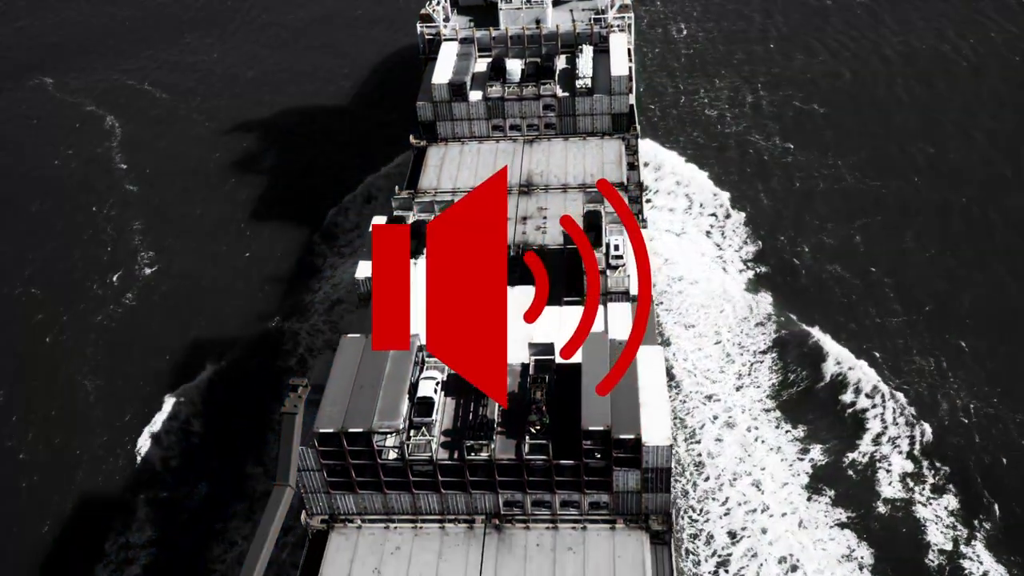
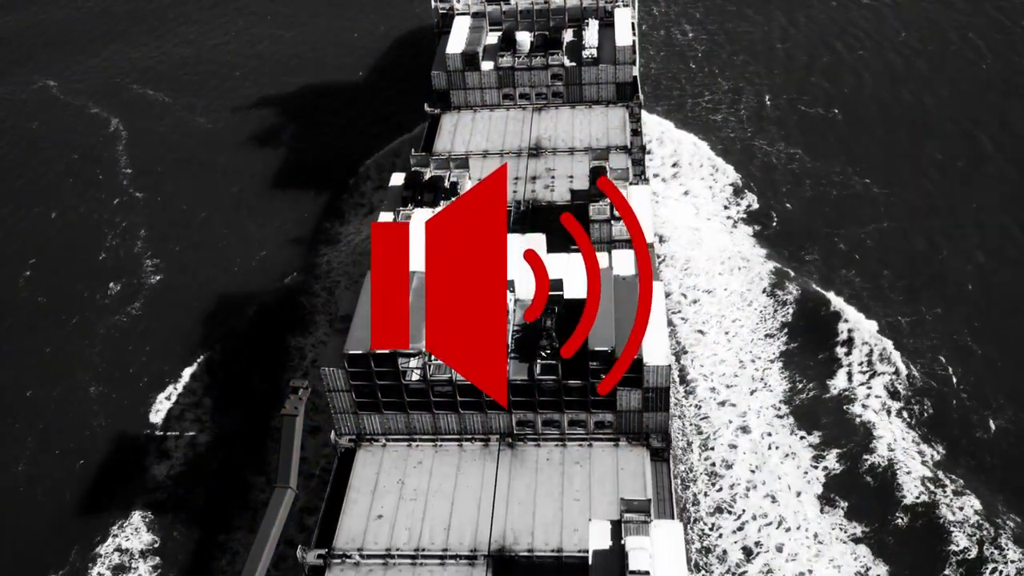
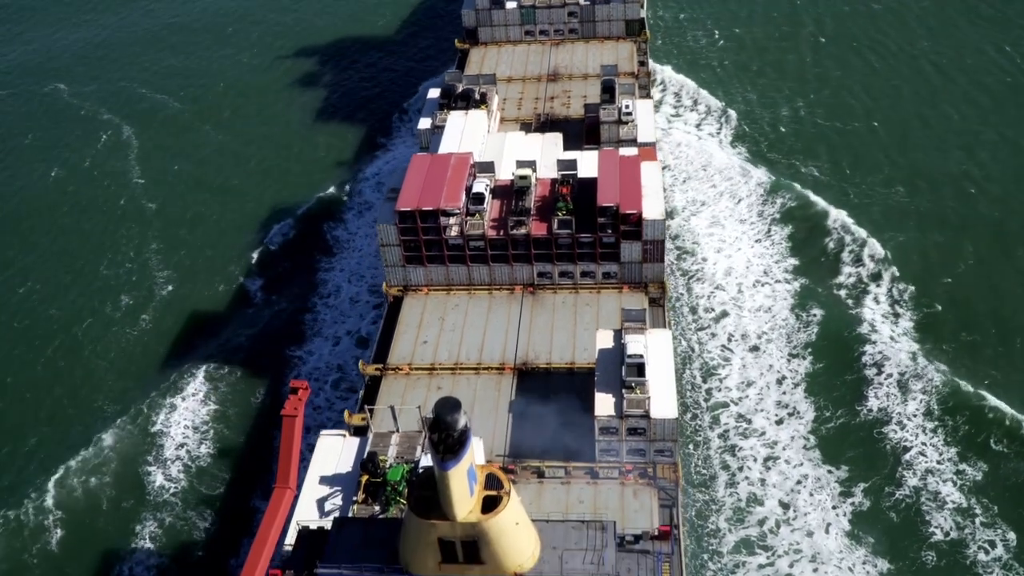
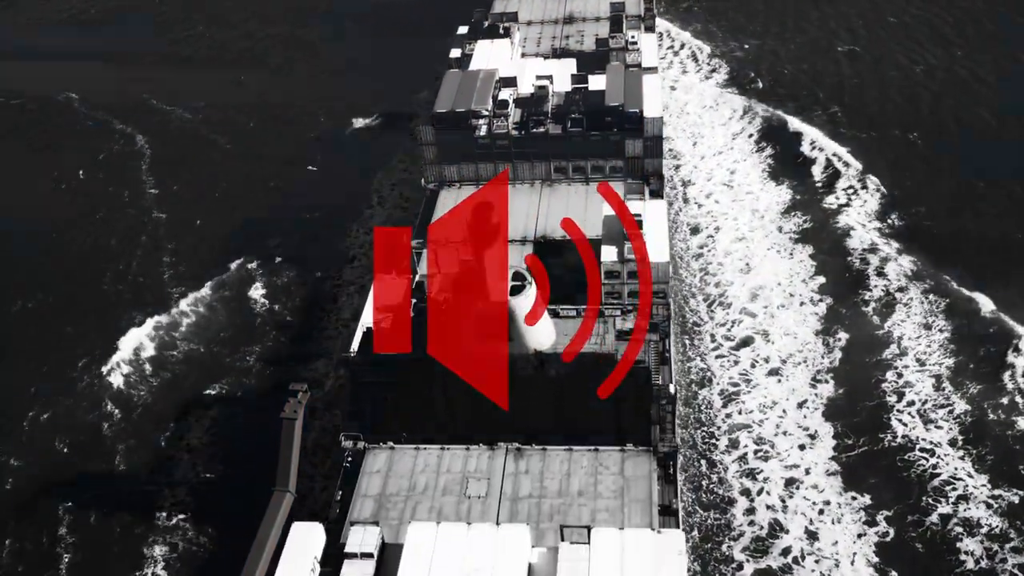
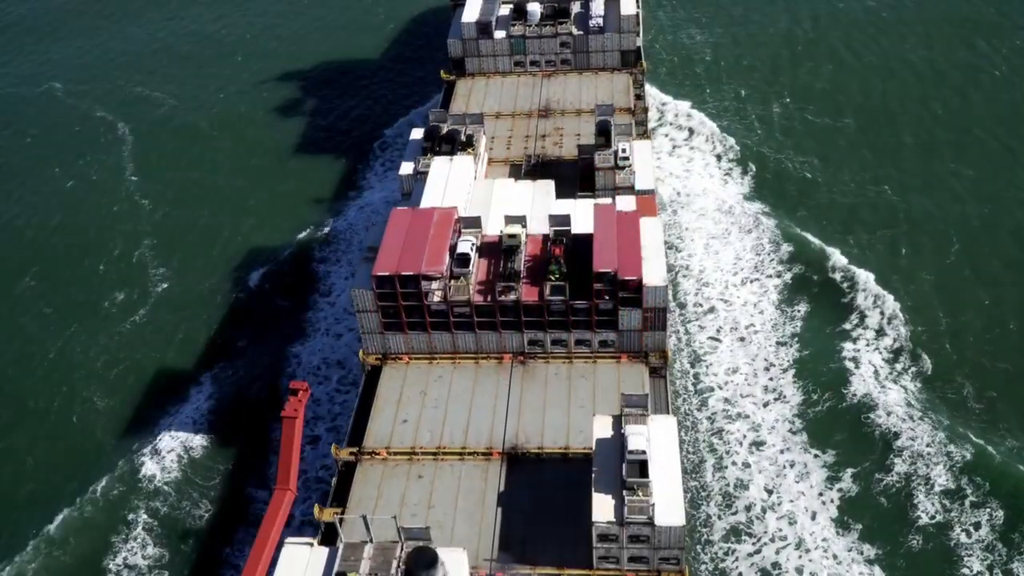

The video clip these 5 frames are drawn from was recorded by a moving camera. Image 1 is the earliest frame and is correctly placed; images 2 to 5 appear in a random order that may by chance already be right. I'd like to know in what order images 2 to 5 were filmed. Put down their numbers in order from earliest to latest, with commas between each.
2, 5, 3, 4
